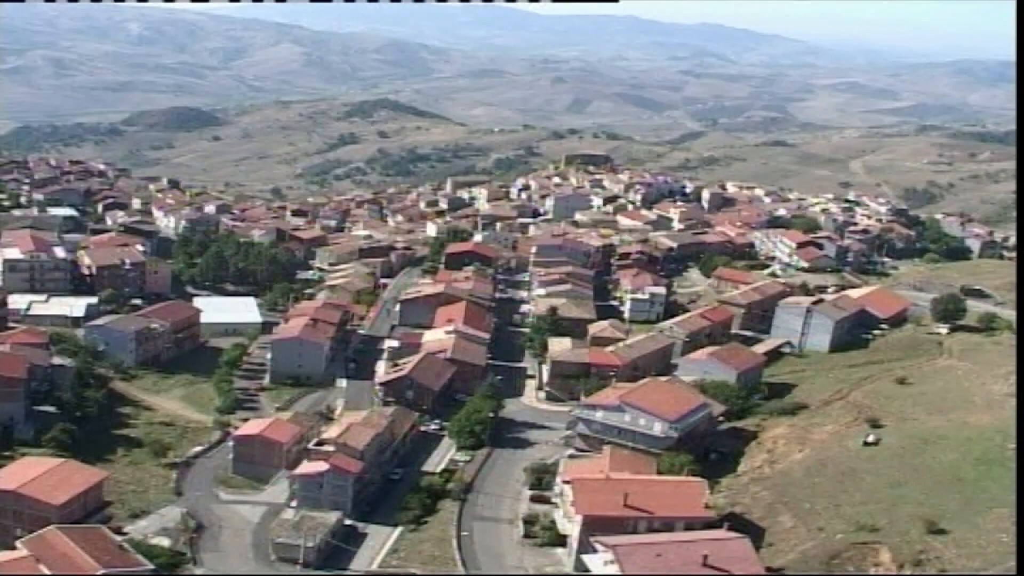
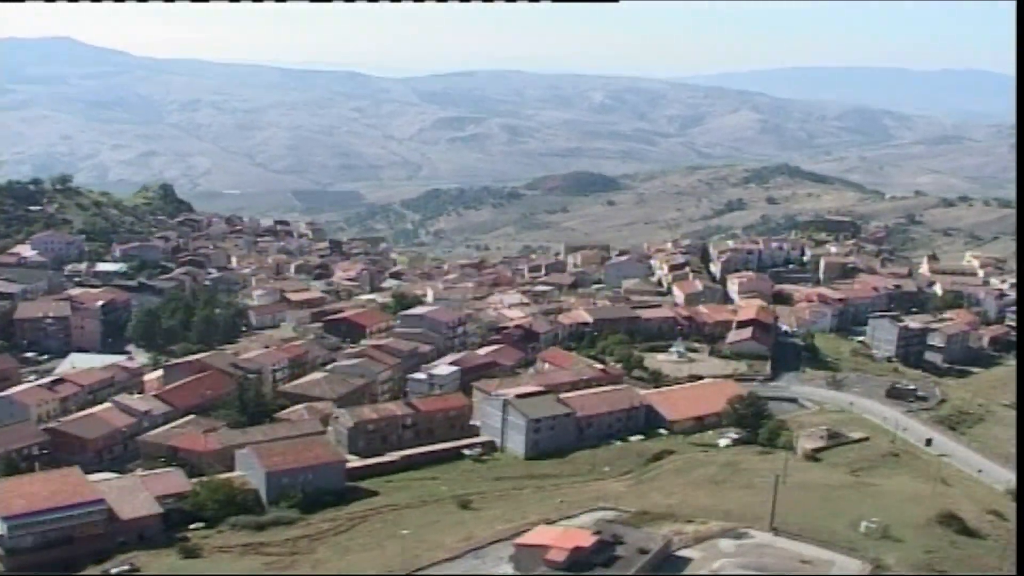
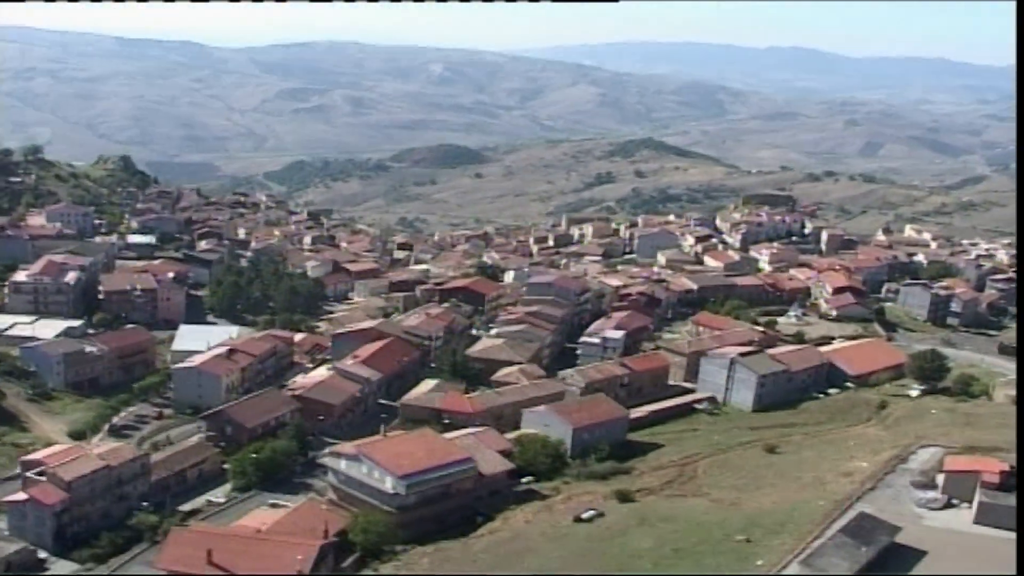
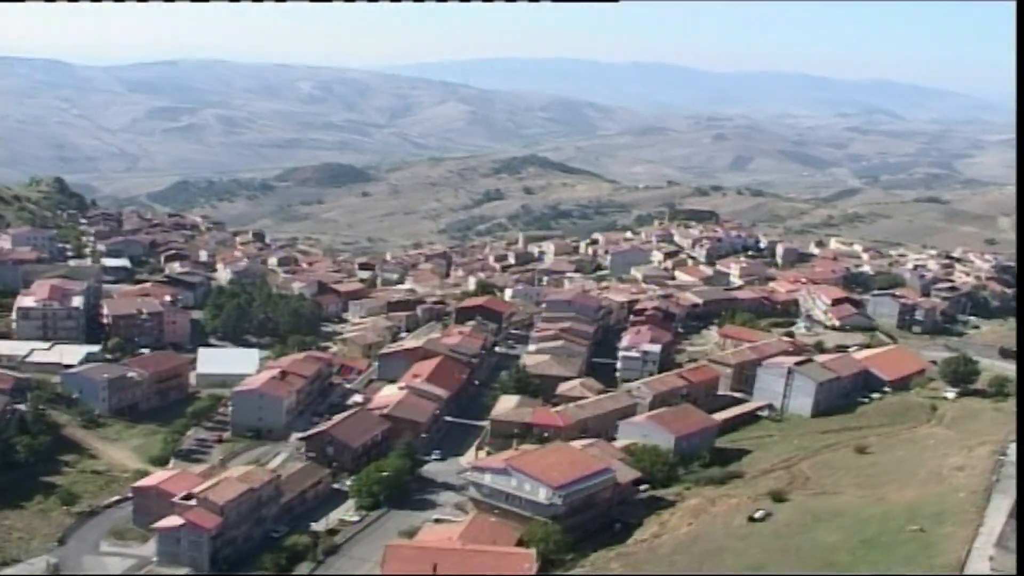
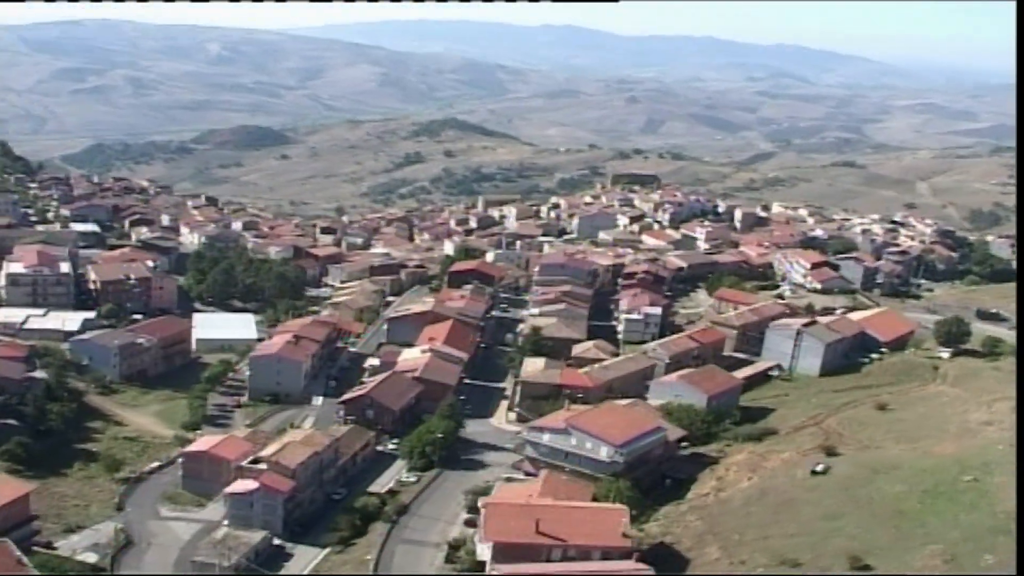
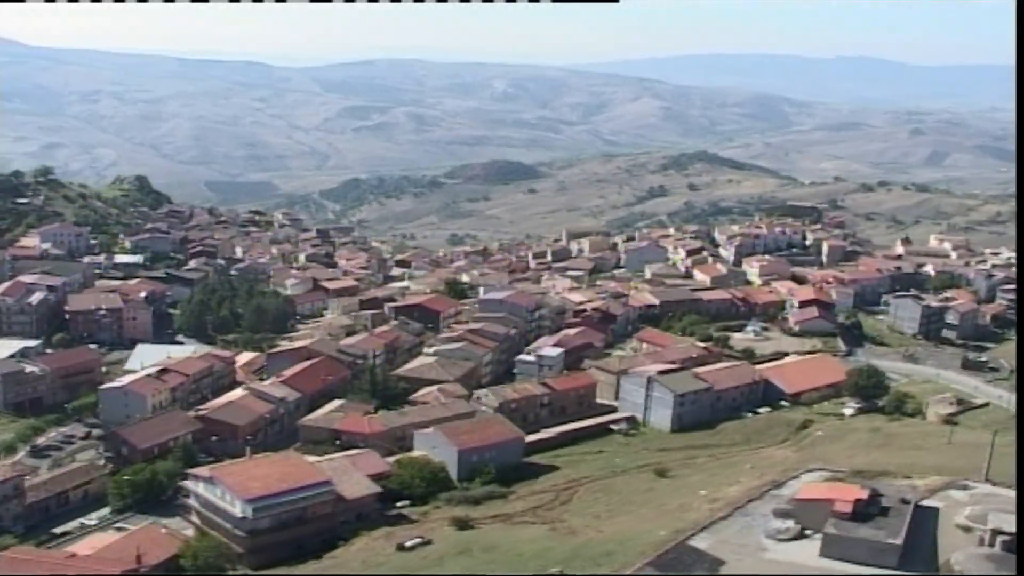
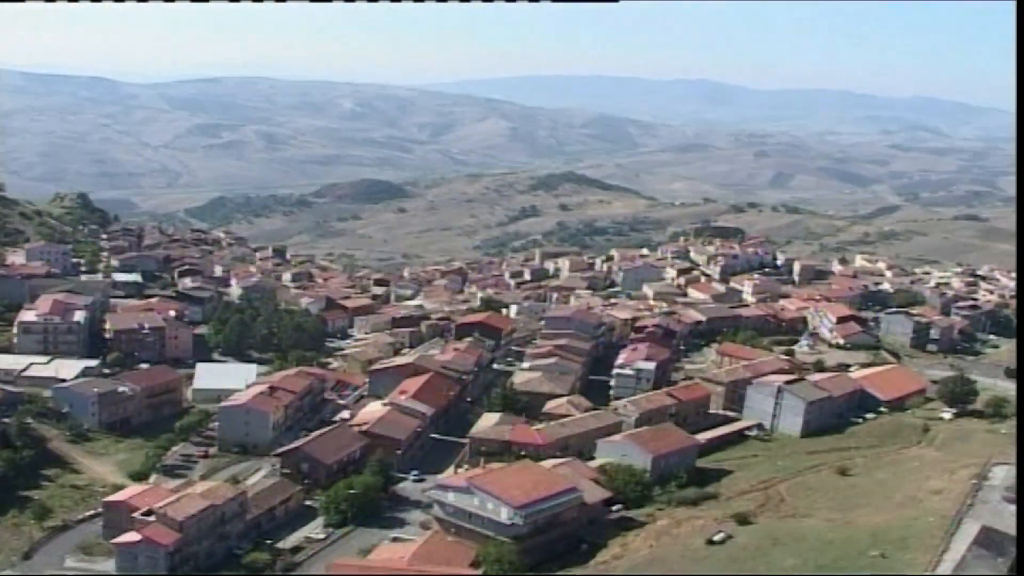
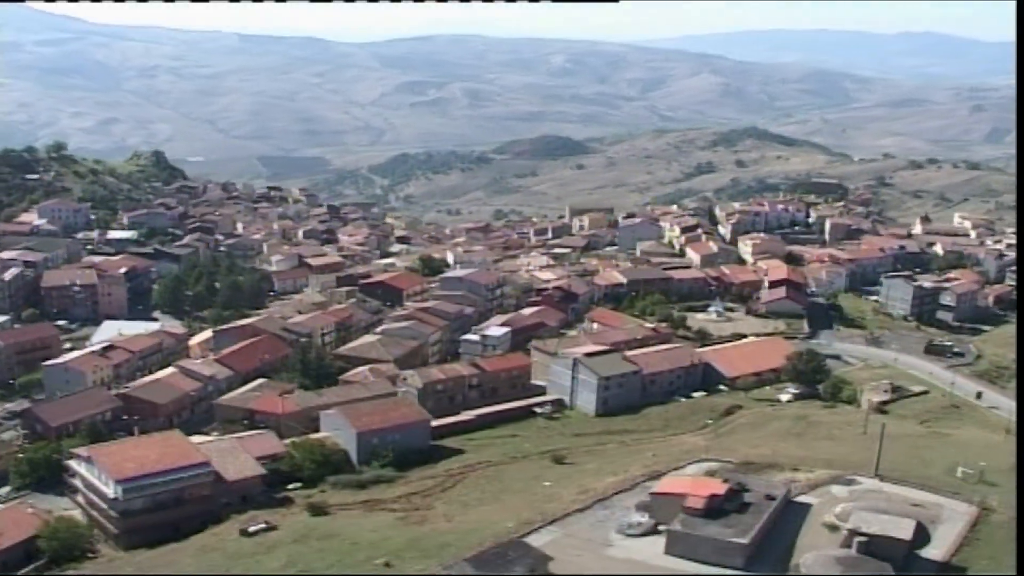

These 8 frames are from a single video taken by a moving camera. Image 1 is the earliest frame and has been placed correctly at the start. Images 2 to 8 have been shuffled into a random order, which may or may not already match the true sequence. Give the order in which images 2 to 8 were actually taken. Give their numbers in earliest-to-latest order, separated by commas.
5, 4, 7, 3, 6, 8, 2
